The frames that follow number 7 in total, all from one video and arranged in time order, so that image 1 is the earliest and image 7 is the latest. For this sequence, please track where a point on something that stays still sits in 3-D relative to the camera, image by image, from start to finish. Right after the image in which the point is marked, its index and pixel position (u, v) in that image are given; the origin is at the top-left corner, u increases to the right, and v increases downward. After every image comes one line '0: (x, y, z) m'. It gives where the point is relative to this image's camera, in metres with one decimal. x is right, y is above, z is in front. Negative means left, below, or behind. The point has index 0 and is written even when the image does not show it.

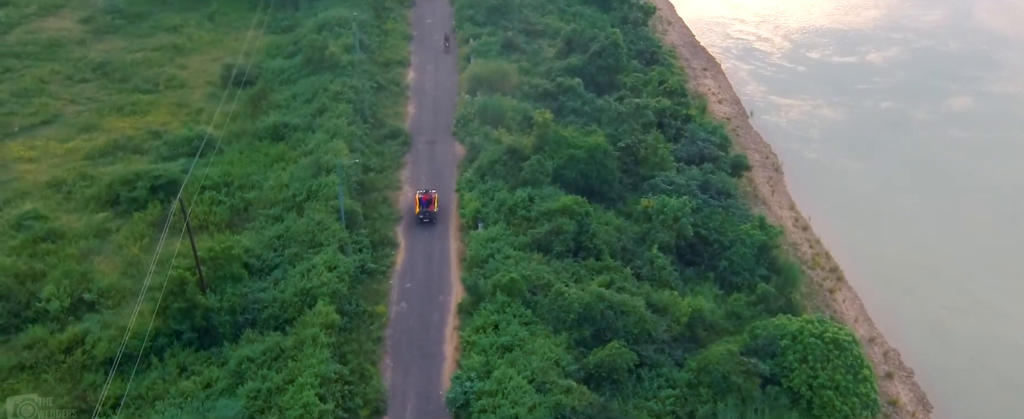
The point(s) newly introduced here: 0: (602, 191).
0: (+2.0, +0.3, +19.9) m
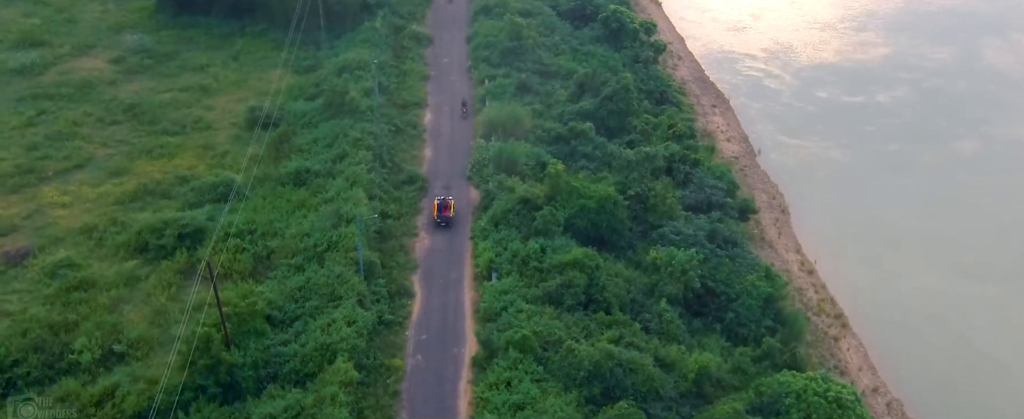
0: (+2.3, -0.8, +20.4) m
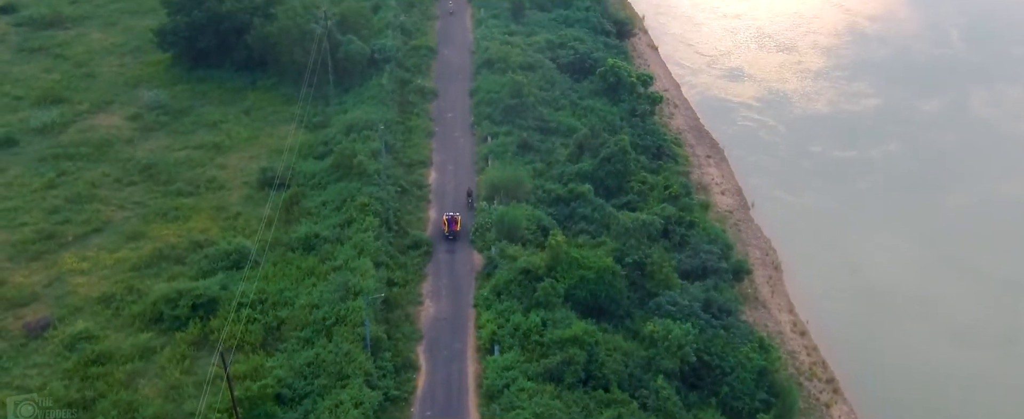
0: (+2.4, -2.5, +21.0) m
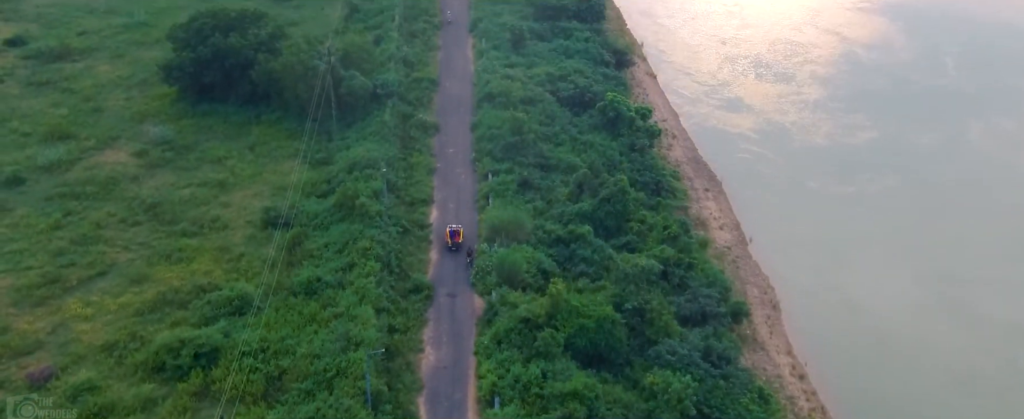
0: (+2.4, -3.6, +20.9) m
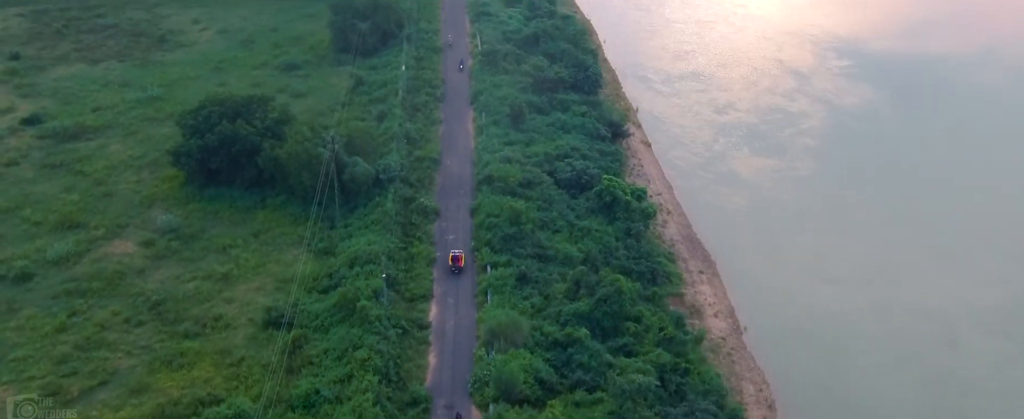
0: (+2.3, -6.3, +20.4) m
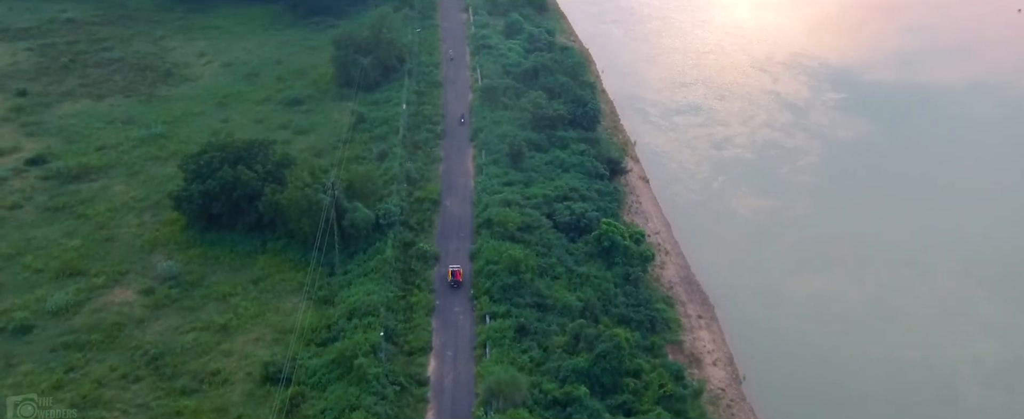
0: (+2.3, -7.8, +19.7) m
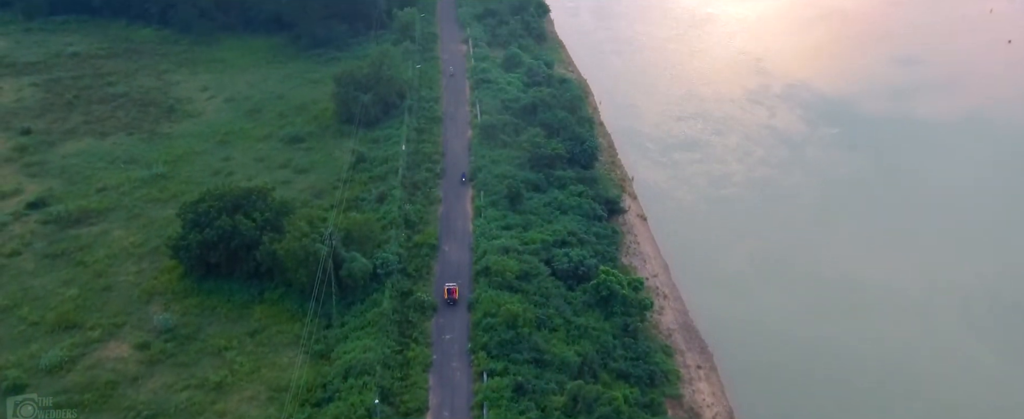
0: (+2.2, -9.3, +18.6) m
